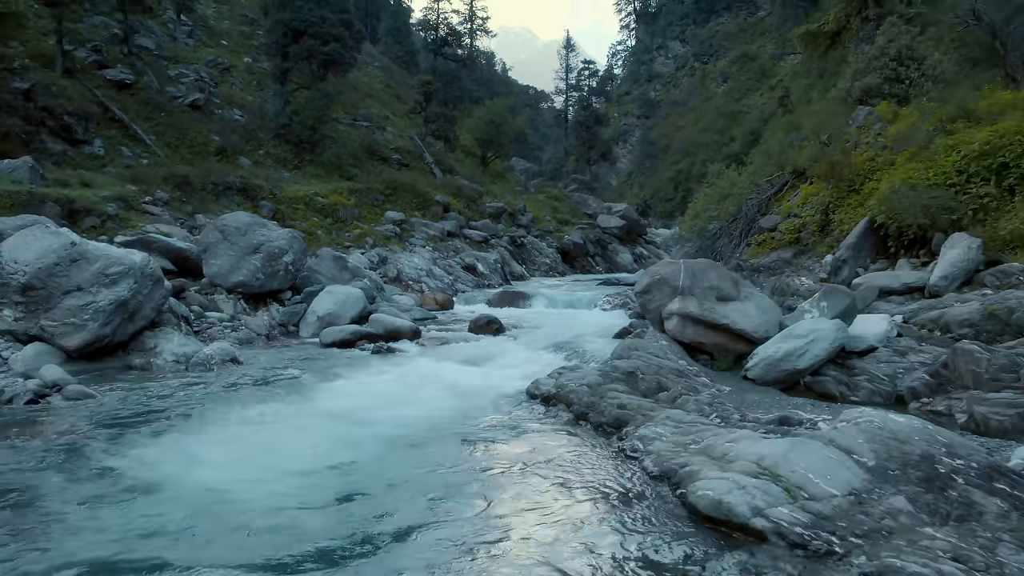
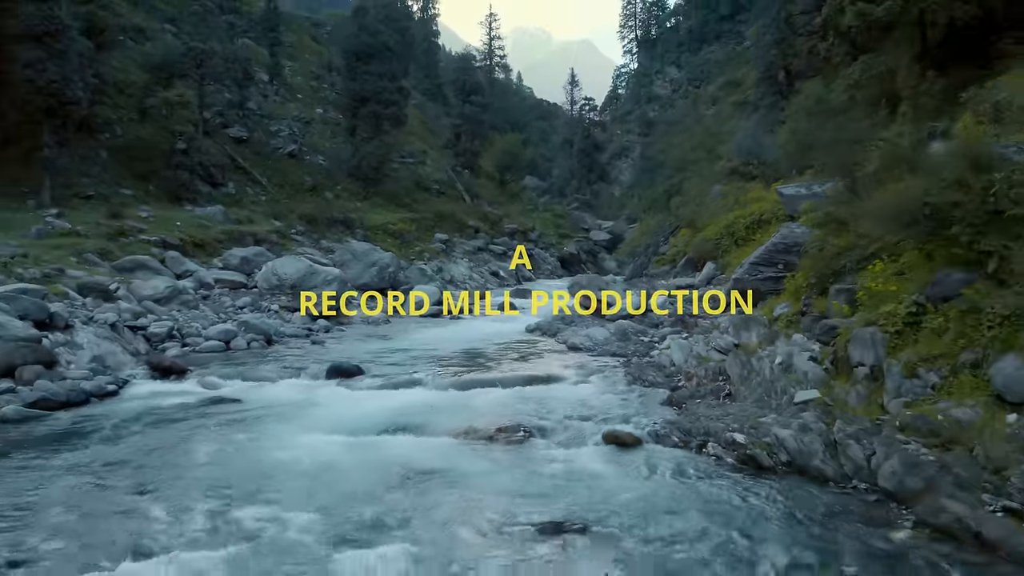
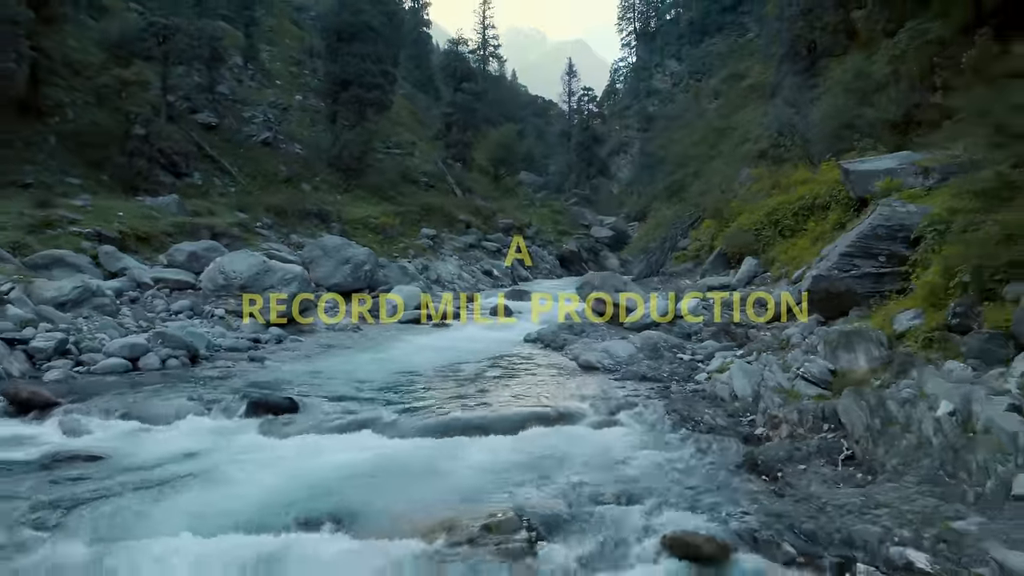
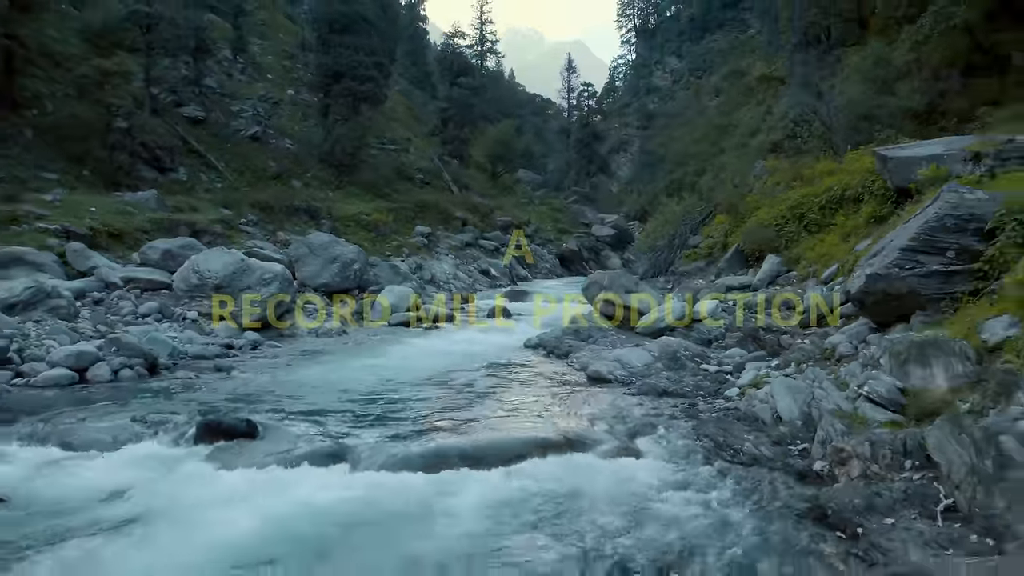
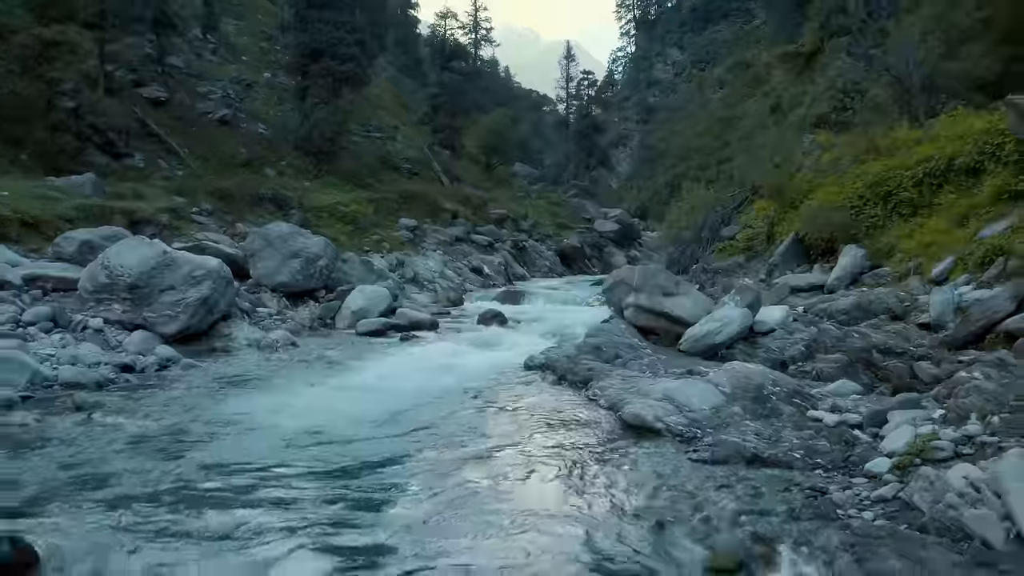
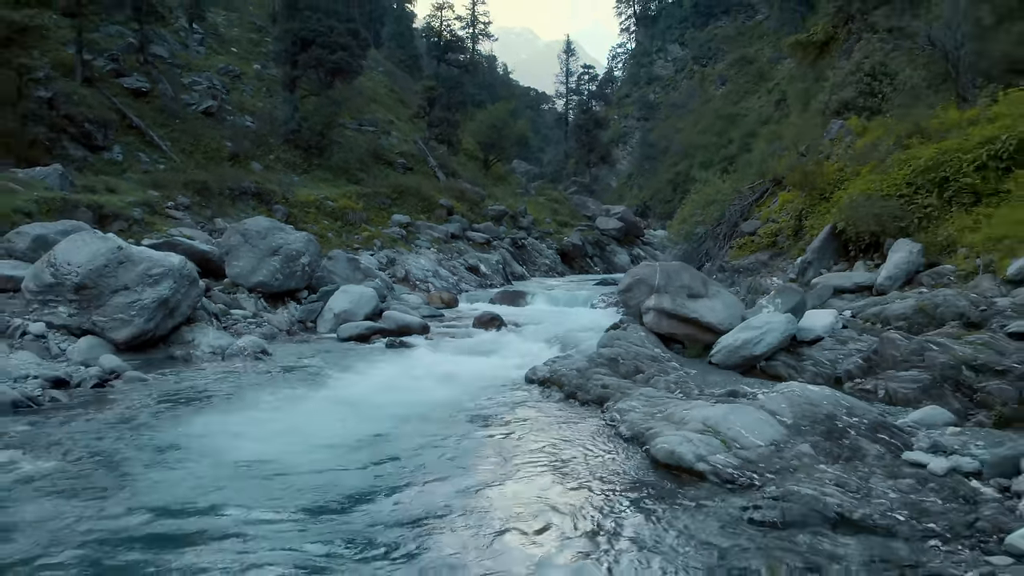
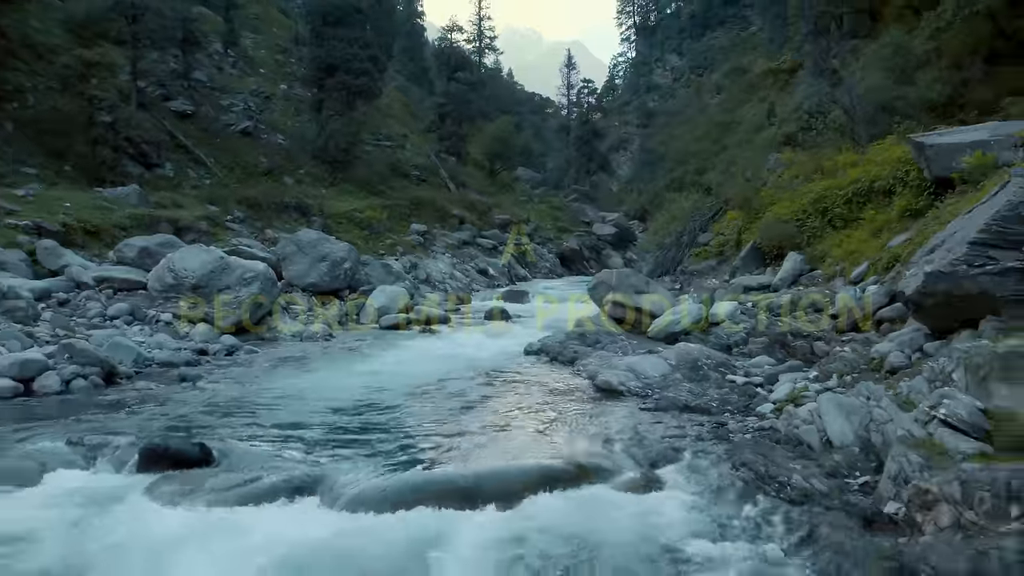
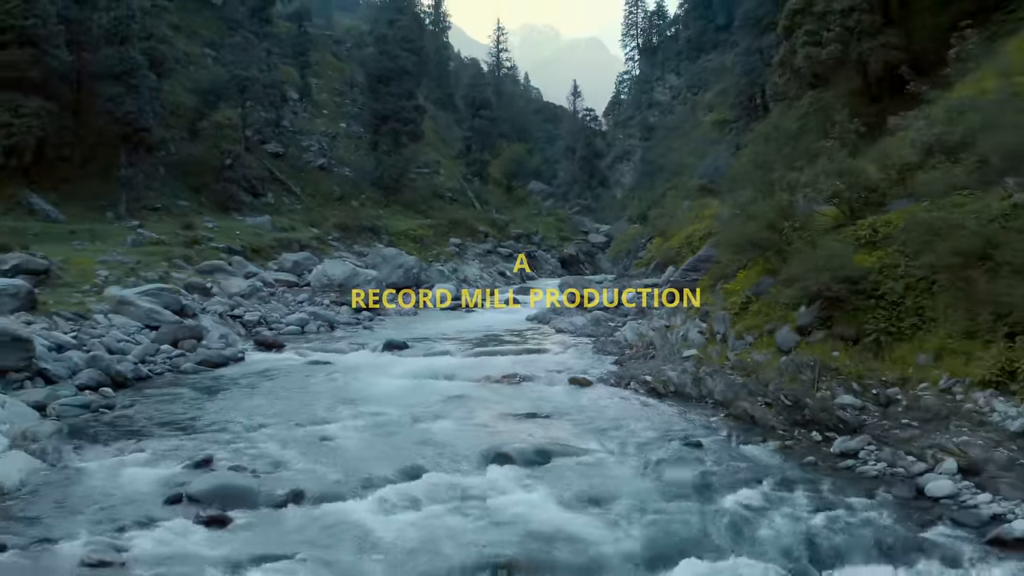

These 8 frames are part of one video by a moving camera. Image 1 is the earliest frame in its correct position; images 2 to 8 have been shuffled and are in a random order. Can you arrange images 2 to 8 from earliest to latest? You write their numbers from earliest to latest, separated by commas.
6, 5, 7, 4, 3, 2, 8
